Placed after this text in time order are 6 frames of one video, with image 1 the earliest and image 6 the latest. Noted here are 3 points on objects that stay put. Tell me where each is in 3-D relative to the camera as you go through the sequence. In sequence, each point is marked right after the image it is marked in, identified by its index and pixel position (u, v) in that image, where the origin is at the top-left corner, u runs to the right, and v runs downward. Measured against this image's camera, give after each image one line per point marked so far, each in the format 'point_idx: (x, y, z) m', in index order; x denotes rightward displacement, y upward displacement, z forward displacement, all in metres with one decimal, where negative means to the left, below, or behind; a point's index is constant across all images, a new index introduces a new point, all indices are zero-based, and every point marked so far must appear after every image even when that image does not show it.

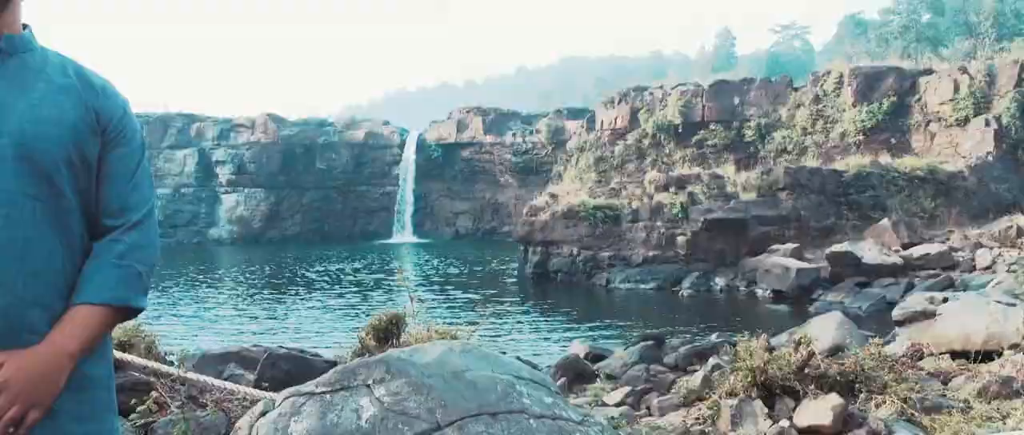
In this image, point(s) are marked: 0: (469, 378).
0: (-0.1, -0.5, +2.1) m
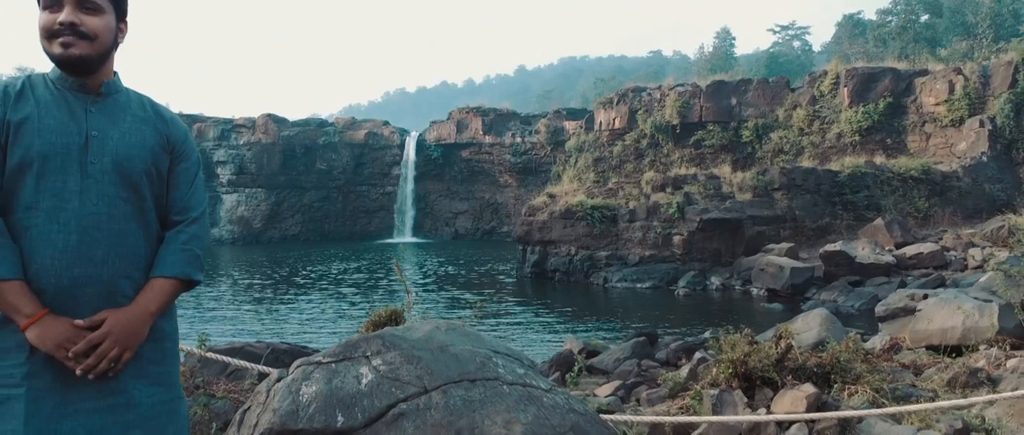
0: (-0.2, -0.5, +2.4) m
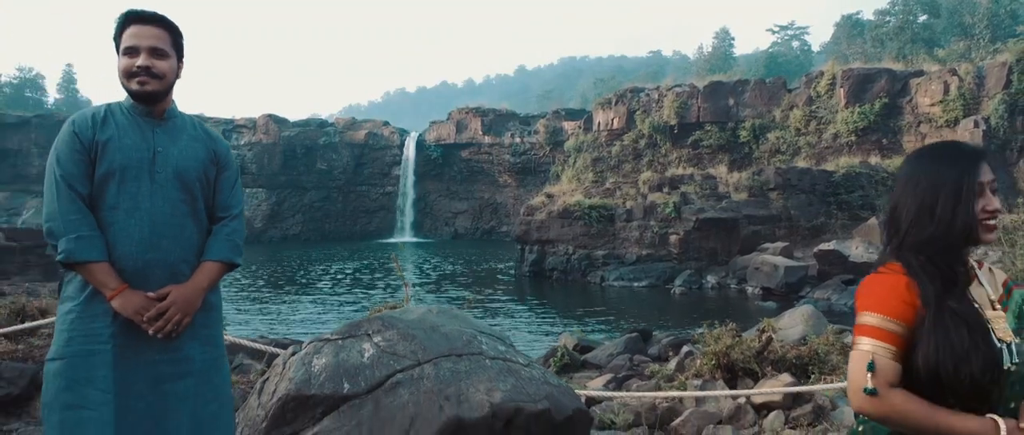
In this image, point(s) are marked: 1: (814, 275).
0: (-0.3, -0.4, +2.8) m
1: (+7.6, -1.4, +17.9) m
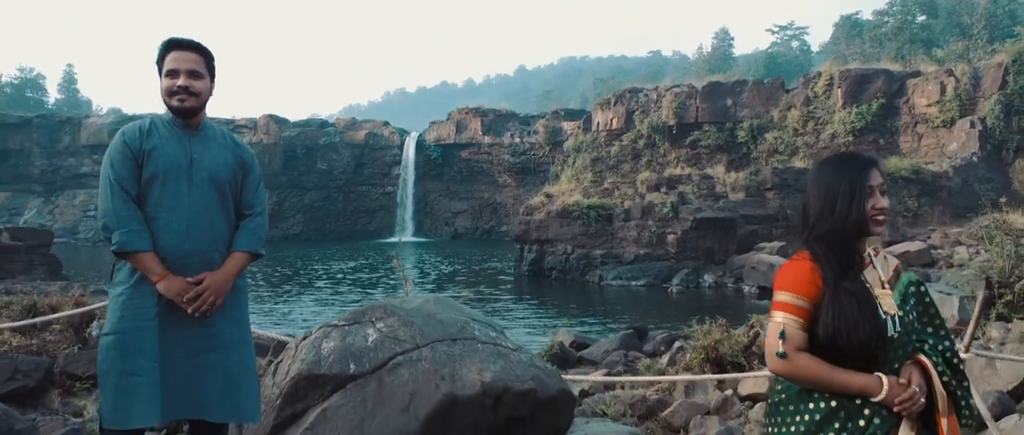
0: (-0.3, -0.4, +3.1) m
1: (+7.5, -1.4, +18.2) m
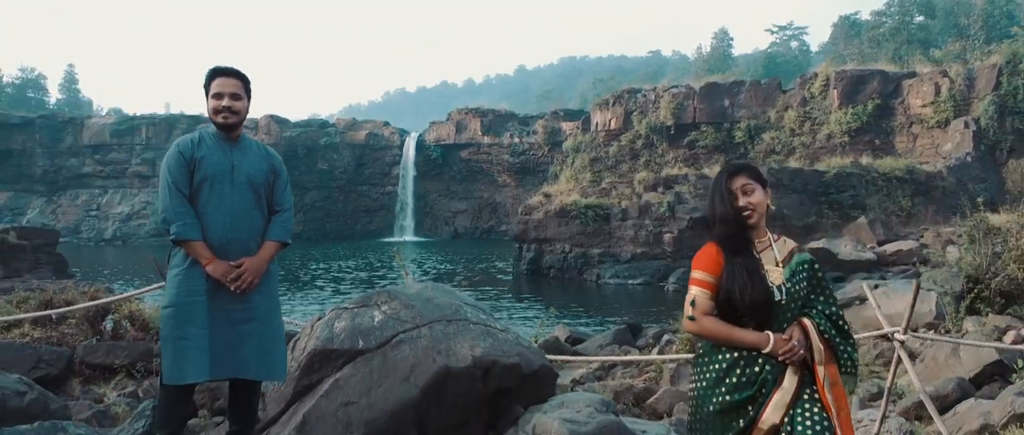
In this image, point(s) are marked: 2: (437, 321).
0: (-0.4, -0.4, +3.6) m
1: (+7.5, -1.4, +18.6) m
2: (-0.4, -0.5, +3.4) m
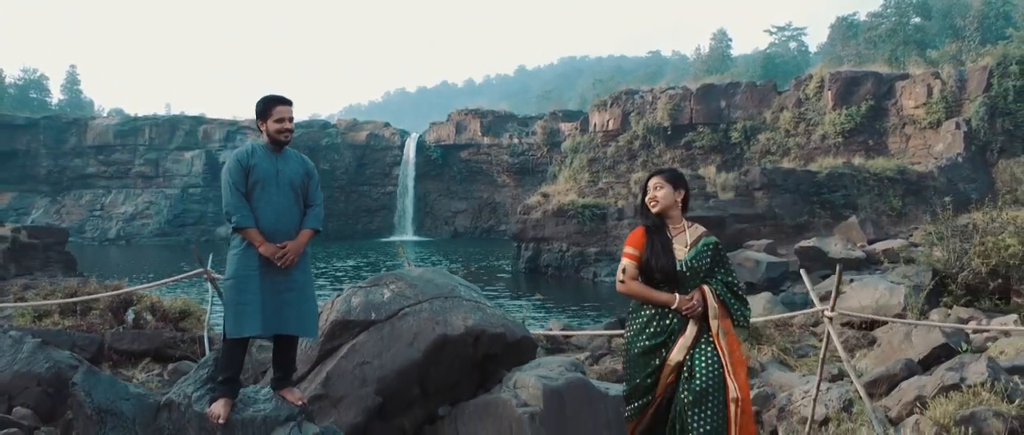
0: (-0.5, -0.4, +4.3) m
1: (+7.4, -1.4, +19.3) m
2: (-0.4, -0.5, +4.1) m
